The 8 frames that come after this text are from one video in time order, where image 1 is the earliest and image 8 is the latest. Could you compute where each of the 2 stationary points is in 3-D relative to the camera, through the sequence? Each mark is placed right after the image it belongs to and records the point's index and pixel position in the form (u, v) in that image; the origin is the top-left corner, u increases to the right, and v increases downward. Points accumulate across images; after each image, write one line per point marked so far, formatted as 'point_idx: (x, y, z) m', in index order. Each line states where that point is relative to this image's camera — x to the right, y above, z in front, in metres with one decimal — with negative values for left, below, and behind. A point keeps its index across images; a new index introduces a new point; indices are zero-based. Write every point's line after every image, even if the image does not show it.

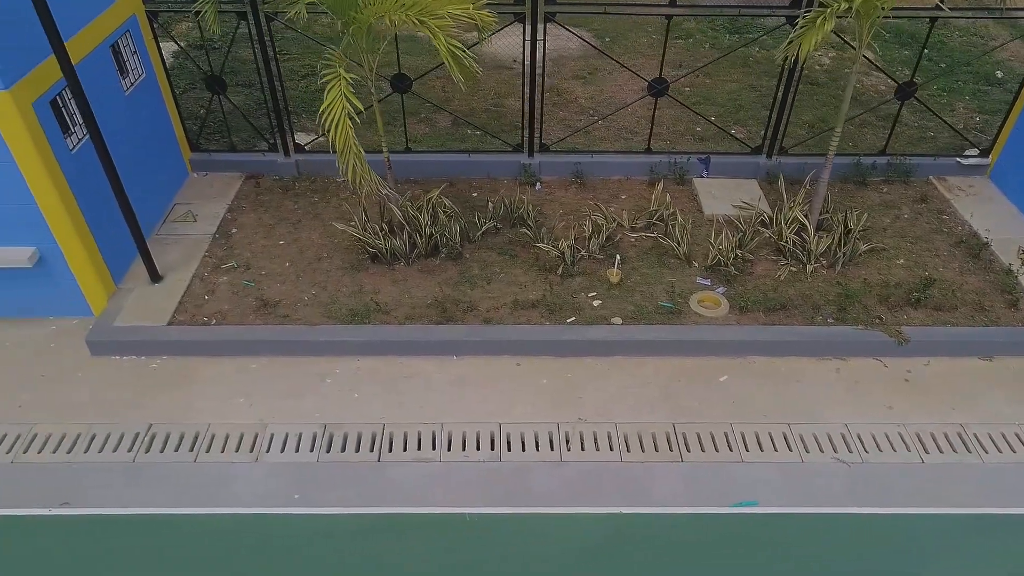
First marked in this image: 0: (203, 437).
0: (-1.2, -0.6, +3.8) m
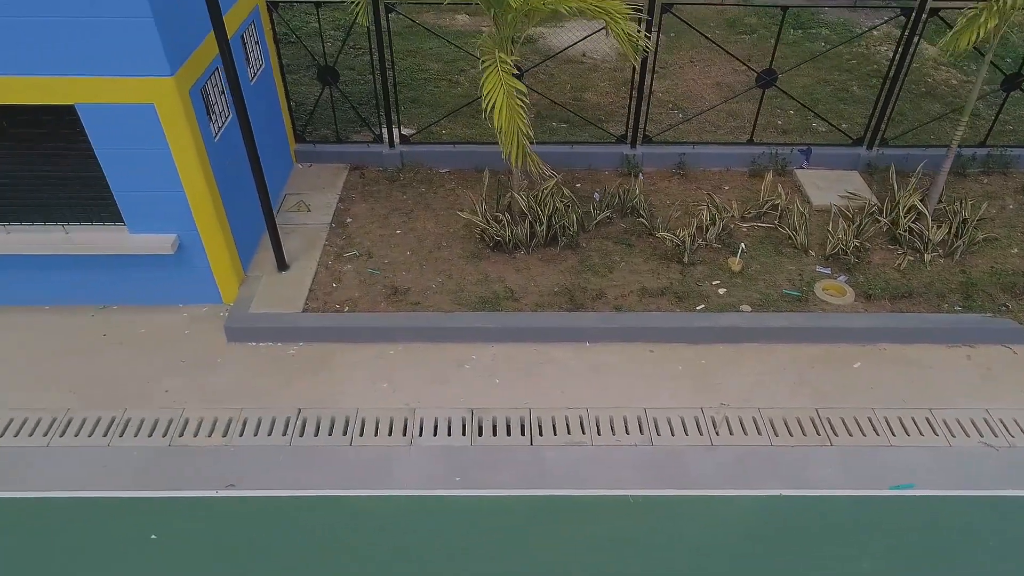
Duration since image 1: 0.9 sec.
0: (-0.6, -0.5, +3.8) m
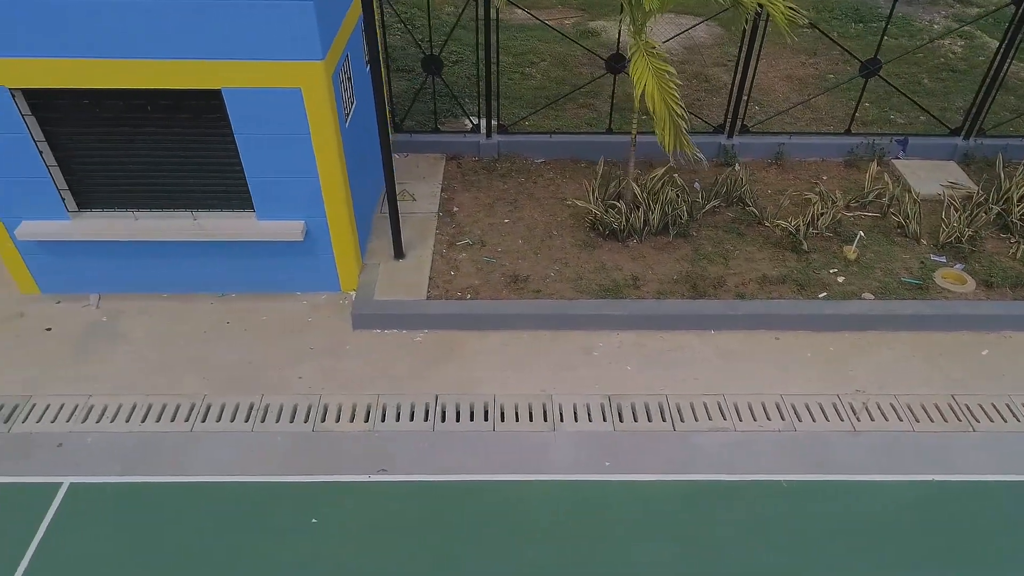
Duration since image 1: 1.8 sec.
0: (-0.1, -0.5, +3.8) m
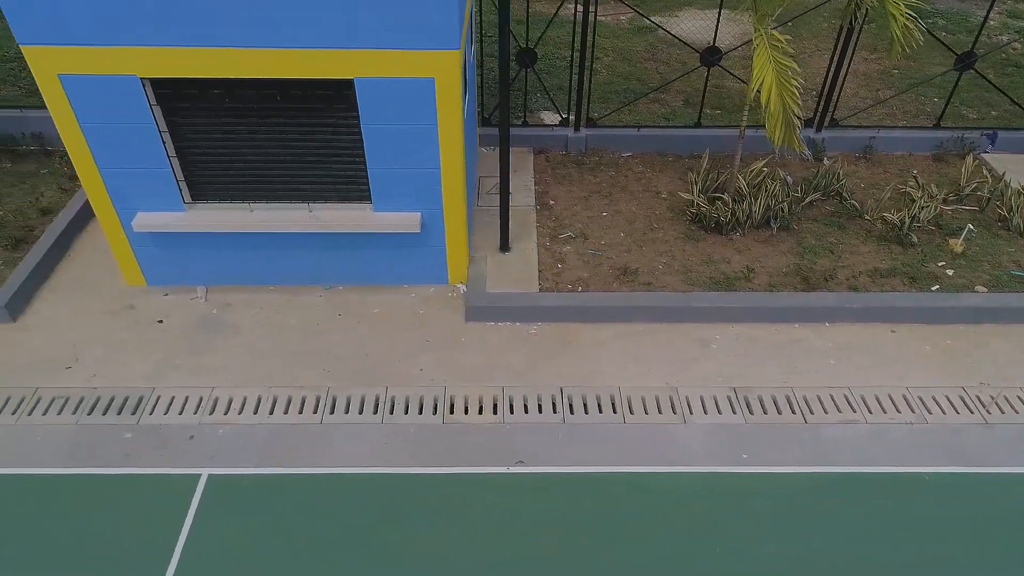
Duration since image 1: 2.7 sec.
0: (+0.4, -0.5, +3.8) m
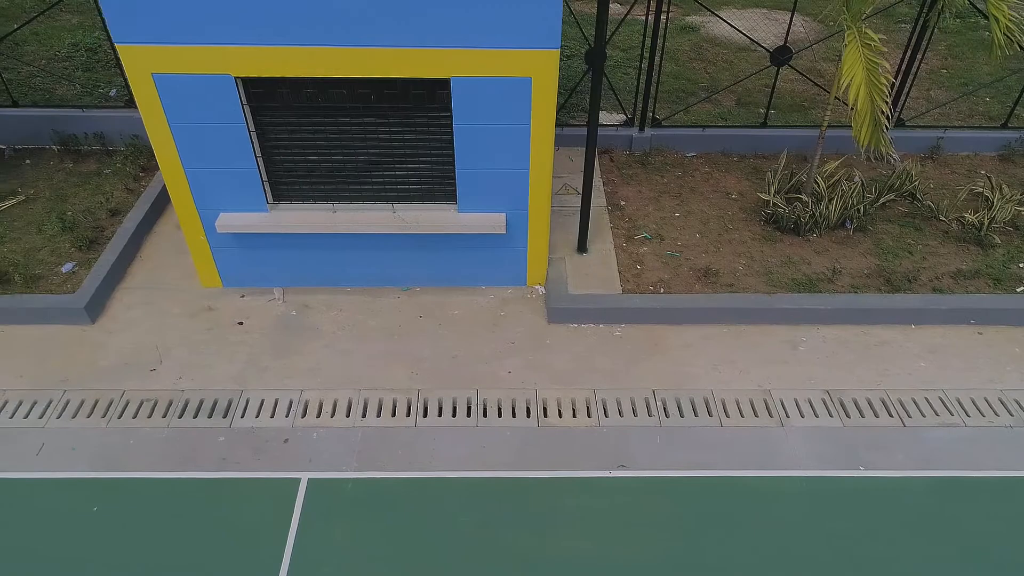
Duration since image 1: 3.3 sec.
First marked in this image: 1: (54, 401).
0: (+0.8, -0.5, +3.7) m
1: (-1.8, -0.4, +3.7) m
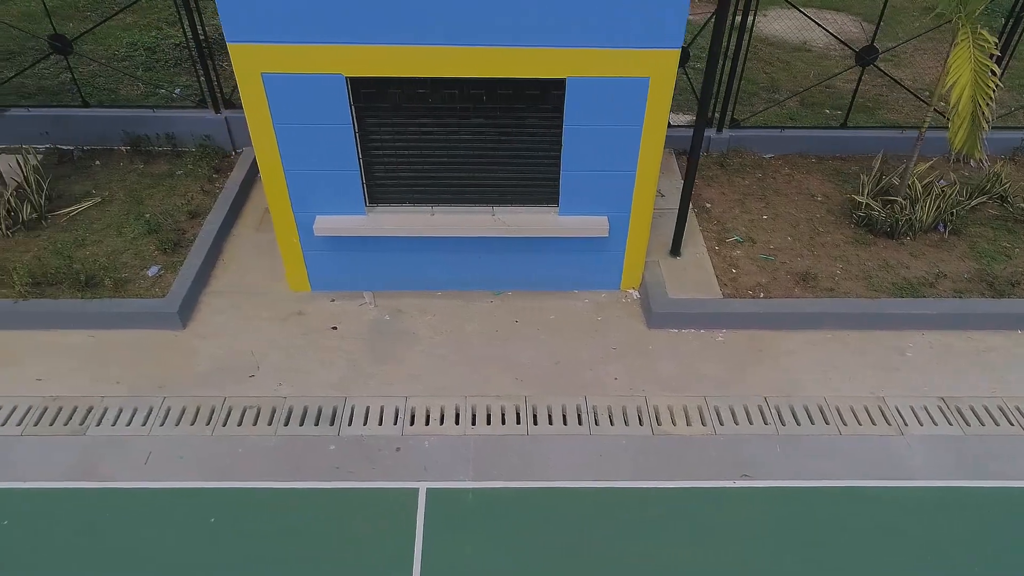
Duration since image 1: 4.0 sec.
0: (+1.2, -0.5, +3.7) m
1: (-1.4, -0.5, +3.6) m
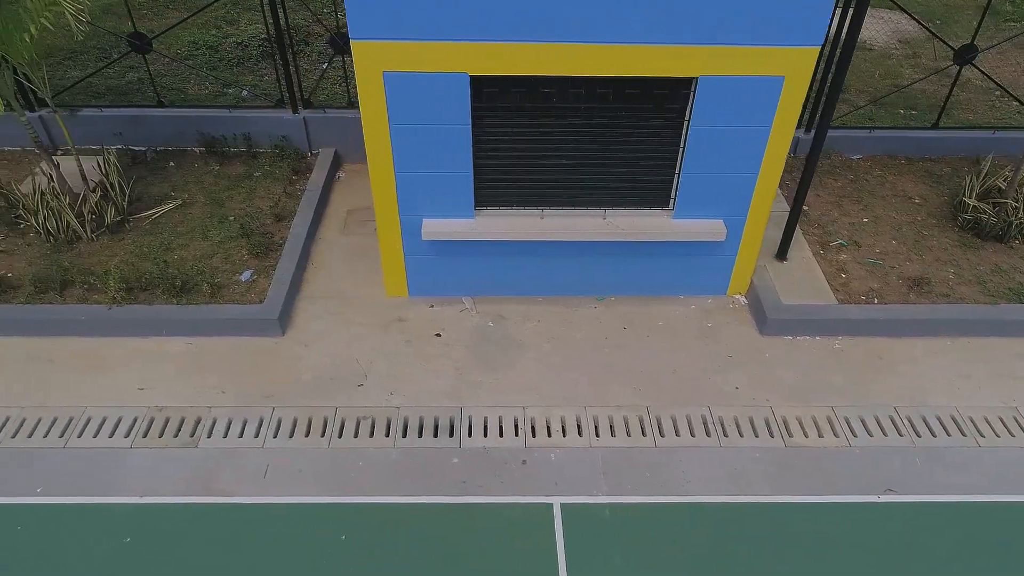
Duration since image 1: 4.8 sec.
0: (+1.7, -0.5, +3.5) m
1: (-0.9, -0.5, +3.5) m
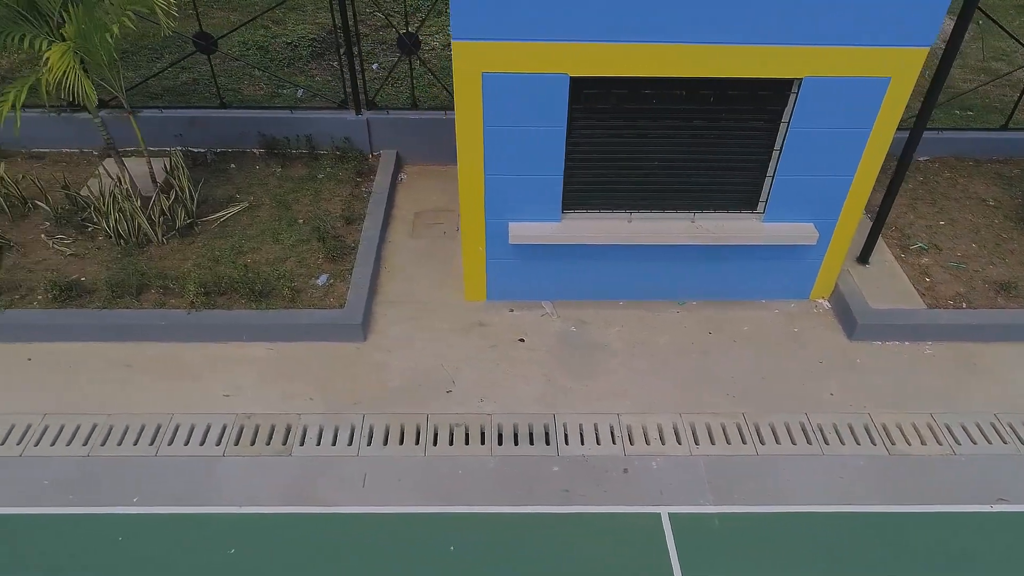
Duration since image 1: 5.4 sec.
0: (+2.0, -0.5, +3.5) m
1: (-0.6, -0.5, +3.4) m
